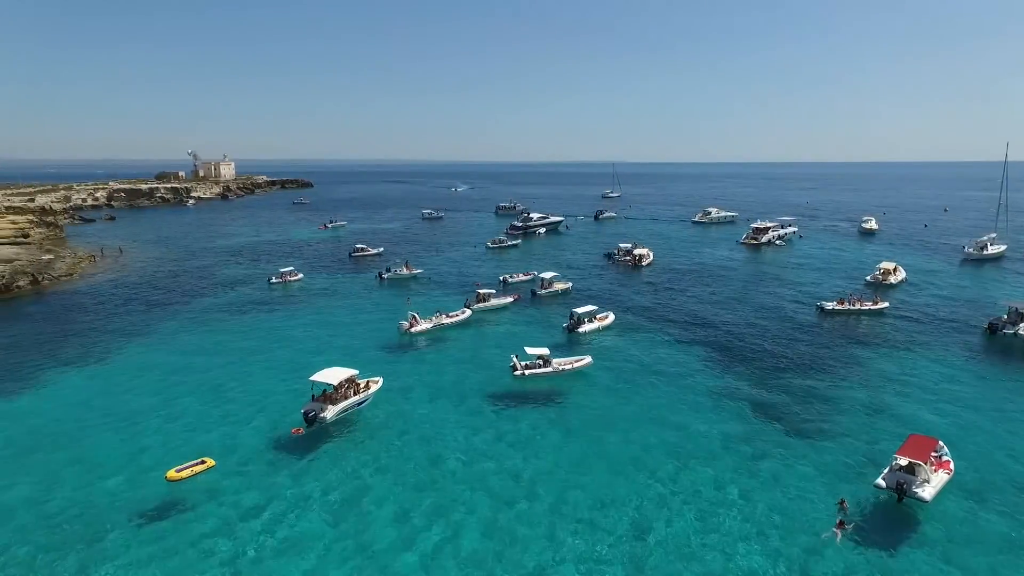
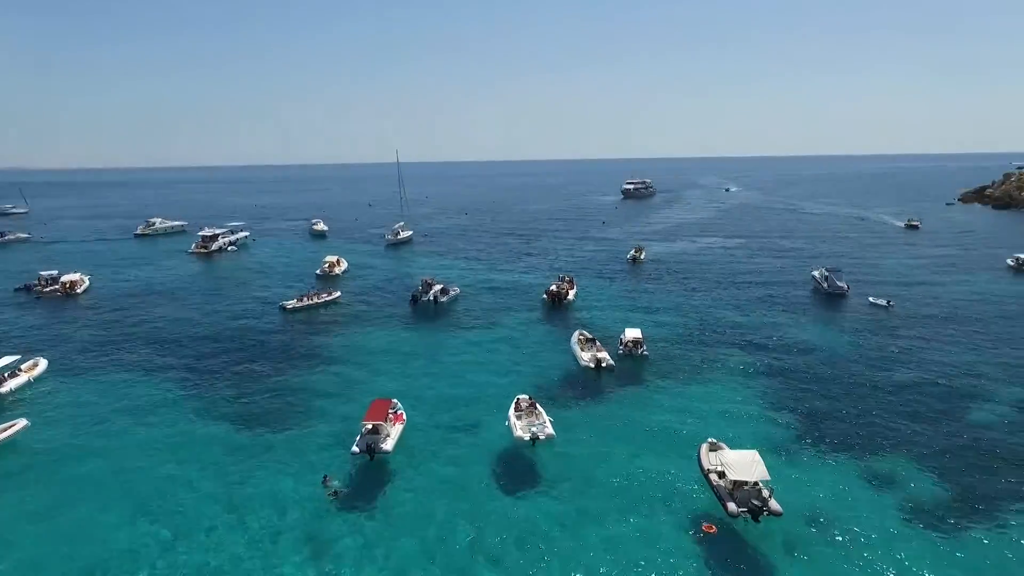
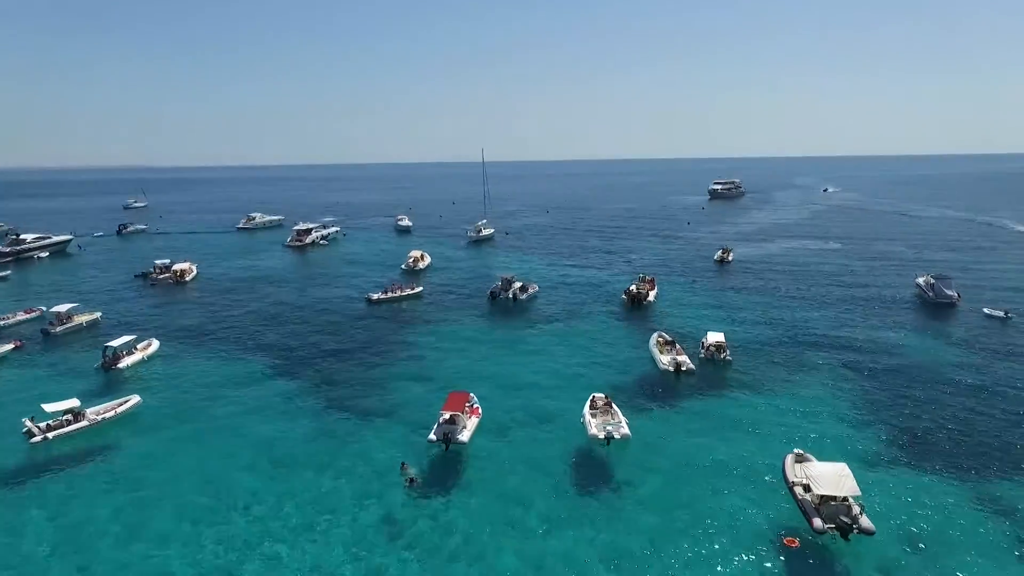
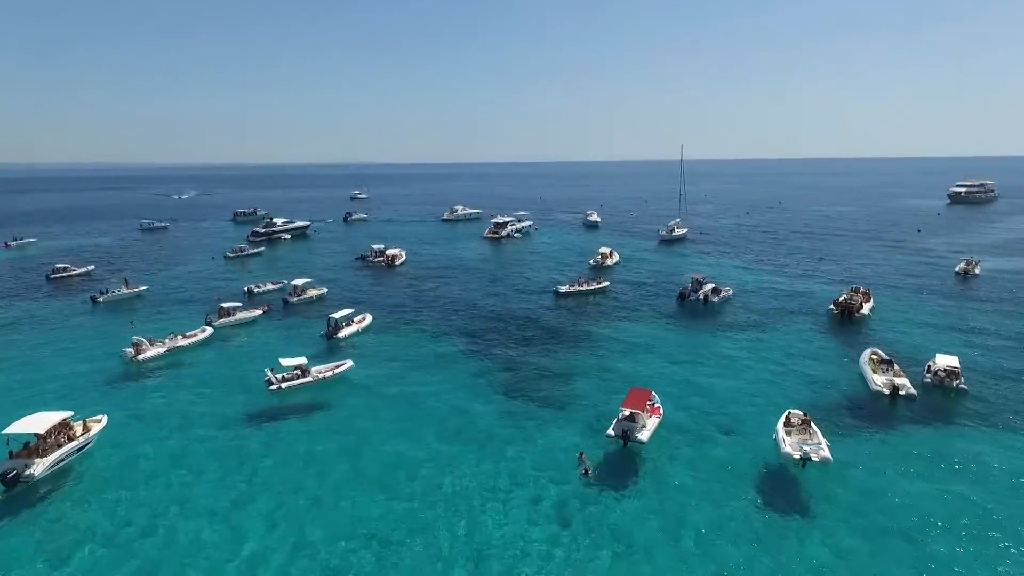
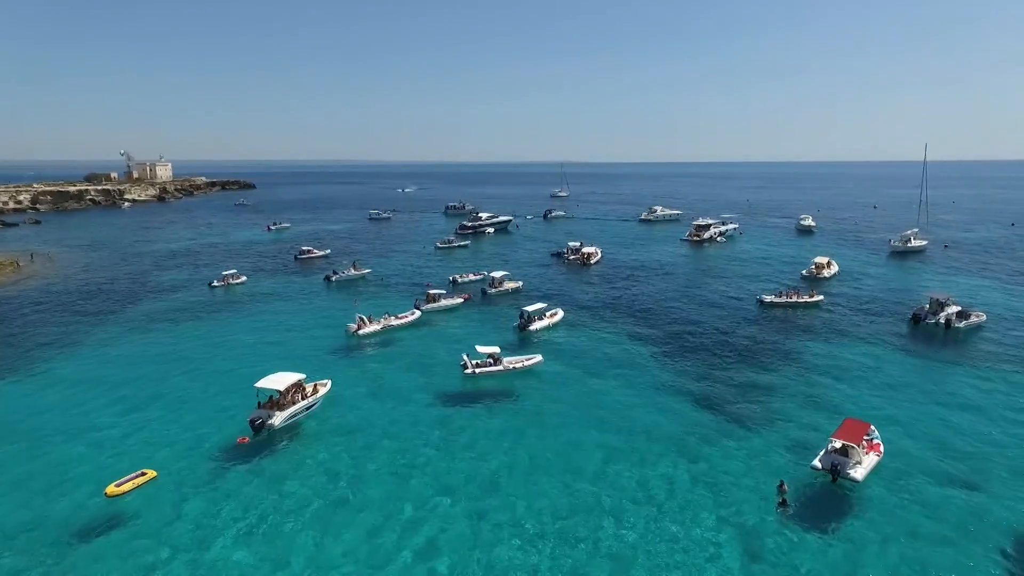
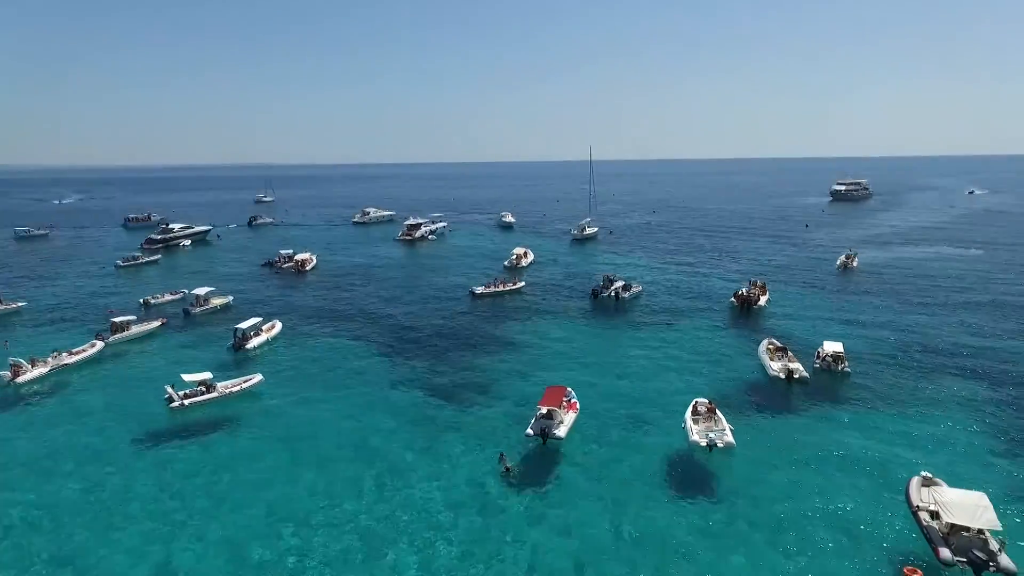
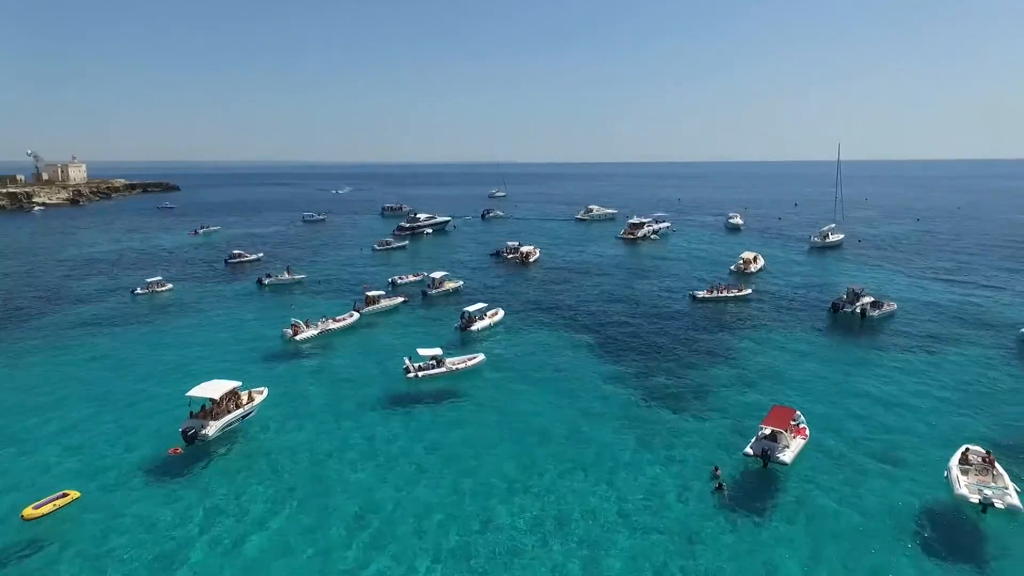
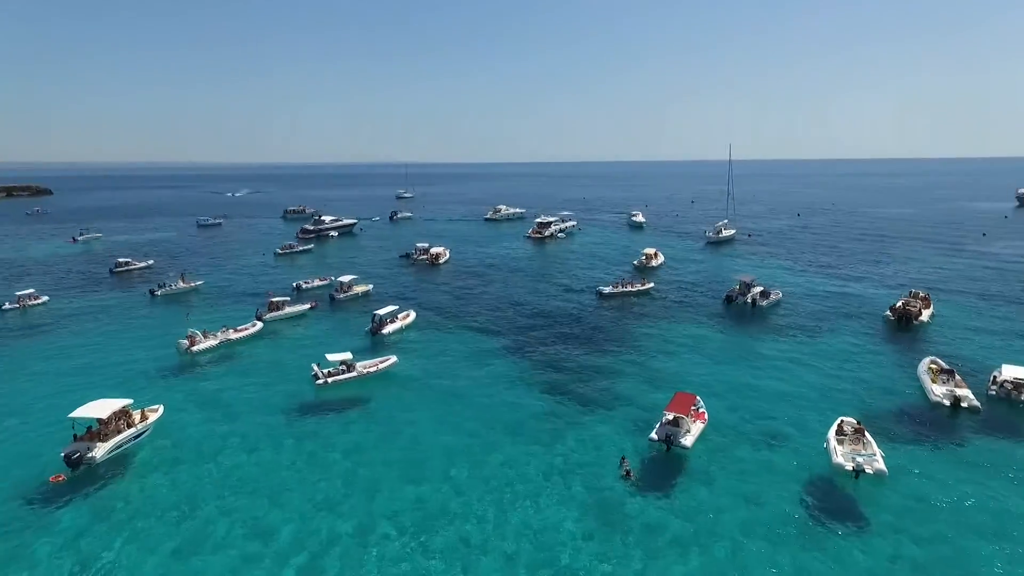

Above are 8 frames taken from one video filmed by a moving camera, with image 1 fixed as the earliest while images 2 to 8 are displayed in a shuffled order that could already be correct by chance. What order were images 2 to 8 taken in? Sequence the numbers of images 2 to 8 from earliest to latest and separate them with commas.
5, 7, 8, 4, 6, 3, 2
